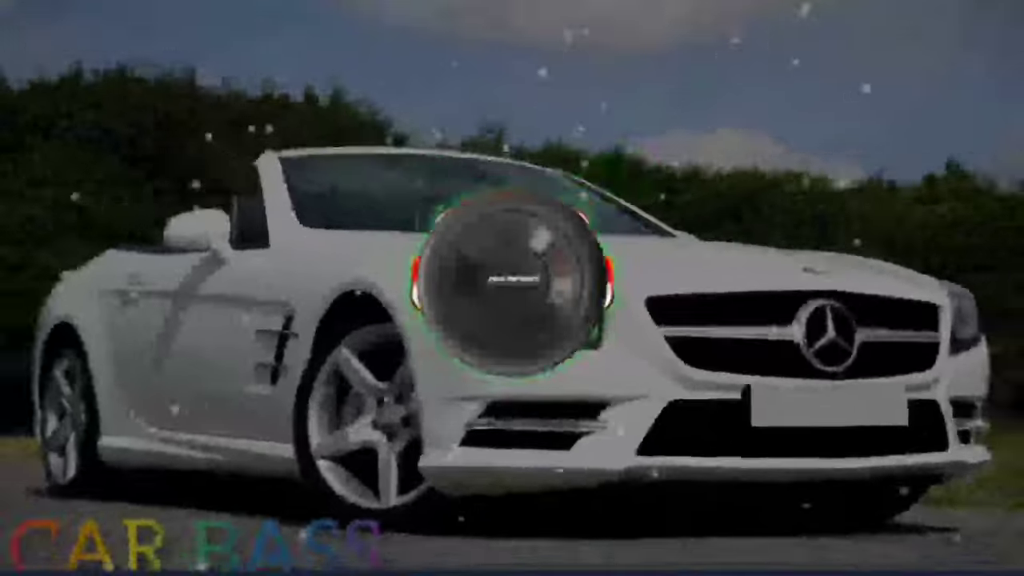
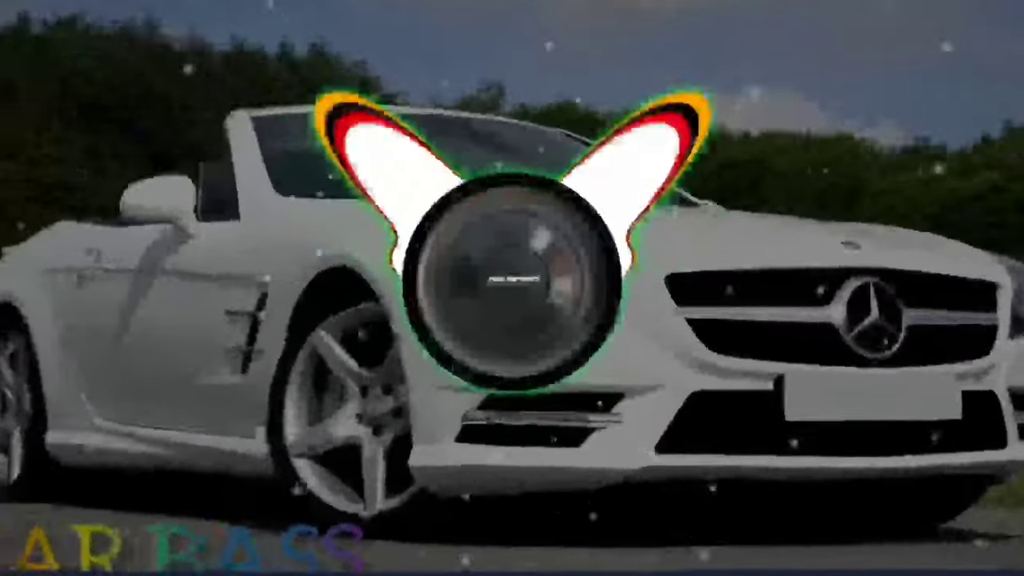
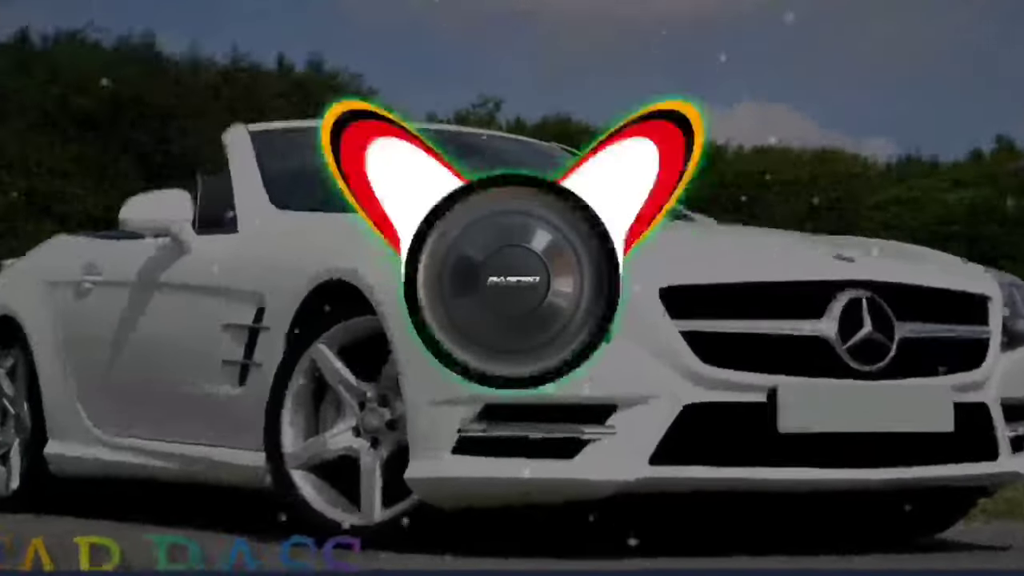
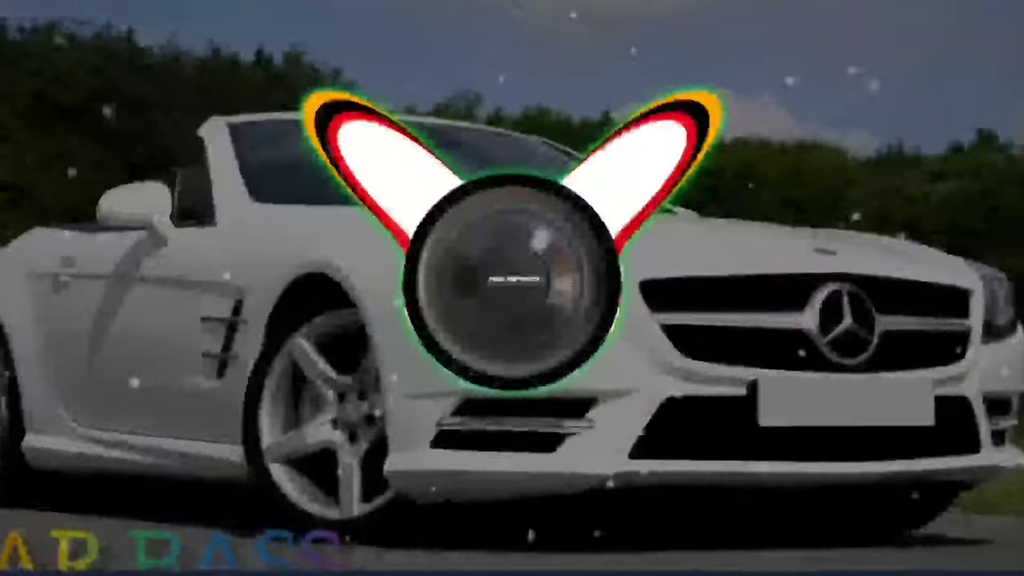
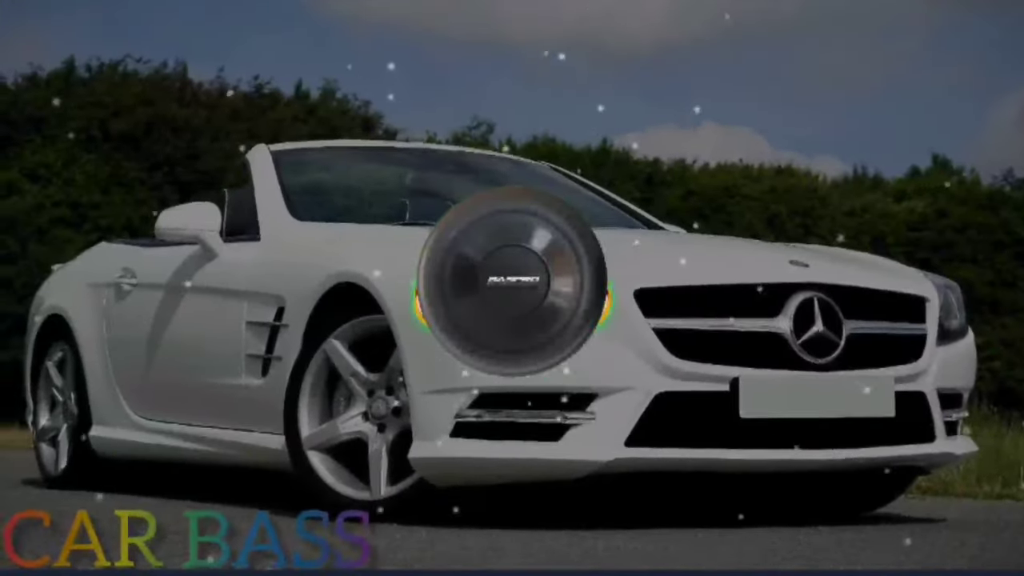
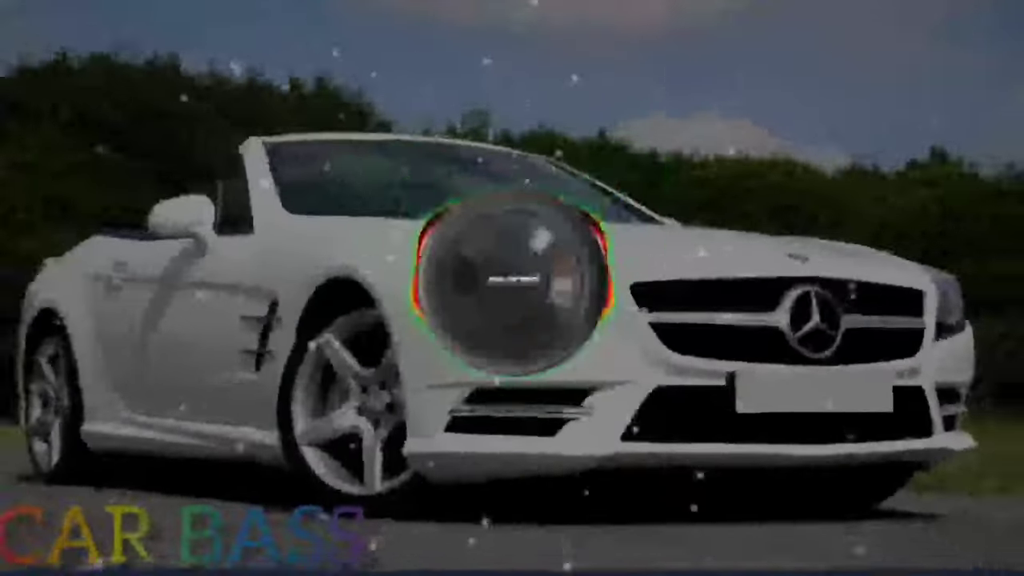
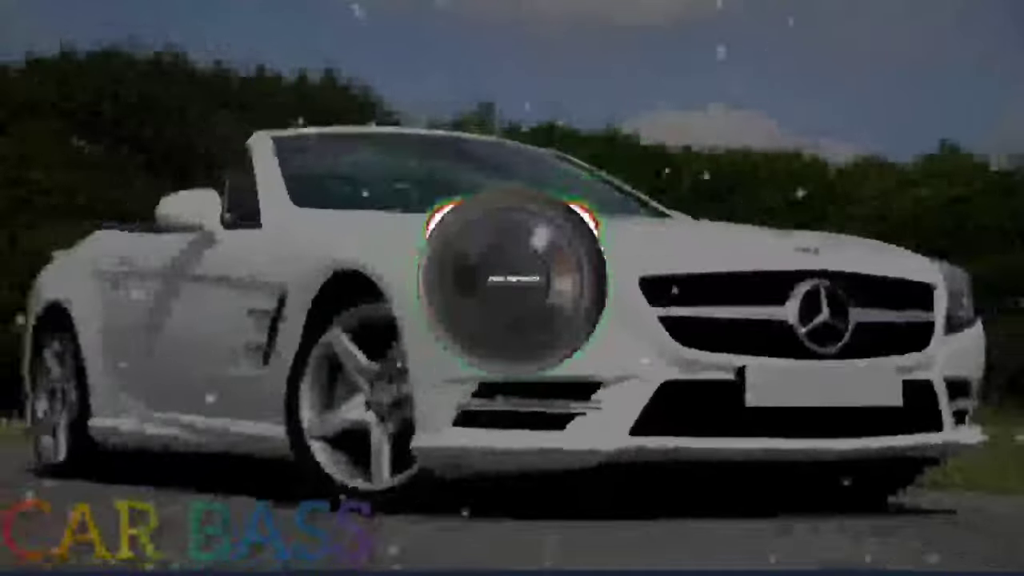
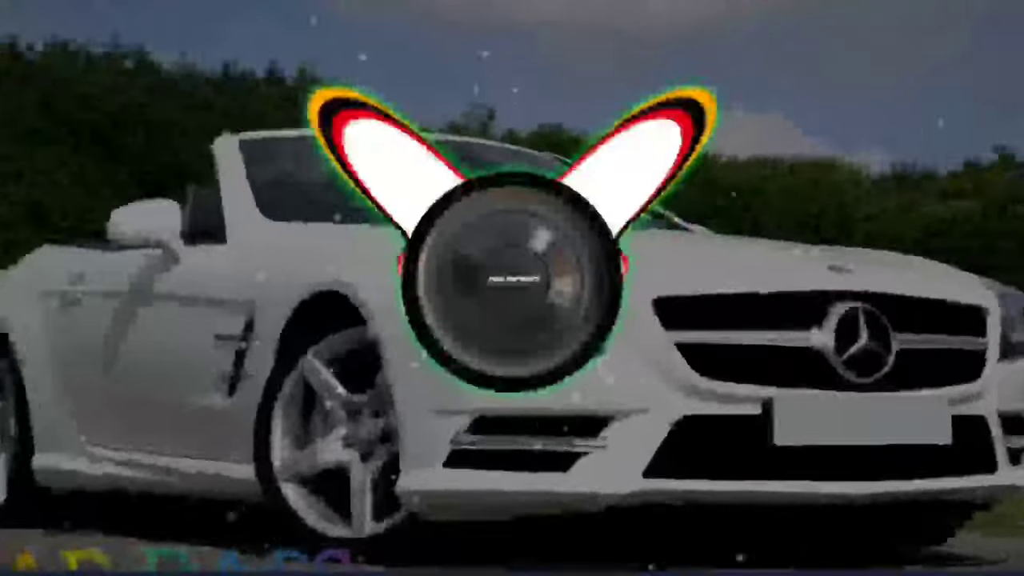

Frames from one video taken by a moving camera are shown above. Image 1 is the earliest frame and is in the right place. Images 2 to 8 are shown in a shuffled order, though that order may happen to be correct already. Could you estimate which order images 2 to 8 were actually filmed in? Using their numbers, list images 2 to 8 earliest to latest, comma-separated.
8, 5, 3, 6, 4, 7, 2
